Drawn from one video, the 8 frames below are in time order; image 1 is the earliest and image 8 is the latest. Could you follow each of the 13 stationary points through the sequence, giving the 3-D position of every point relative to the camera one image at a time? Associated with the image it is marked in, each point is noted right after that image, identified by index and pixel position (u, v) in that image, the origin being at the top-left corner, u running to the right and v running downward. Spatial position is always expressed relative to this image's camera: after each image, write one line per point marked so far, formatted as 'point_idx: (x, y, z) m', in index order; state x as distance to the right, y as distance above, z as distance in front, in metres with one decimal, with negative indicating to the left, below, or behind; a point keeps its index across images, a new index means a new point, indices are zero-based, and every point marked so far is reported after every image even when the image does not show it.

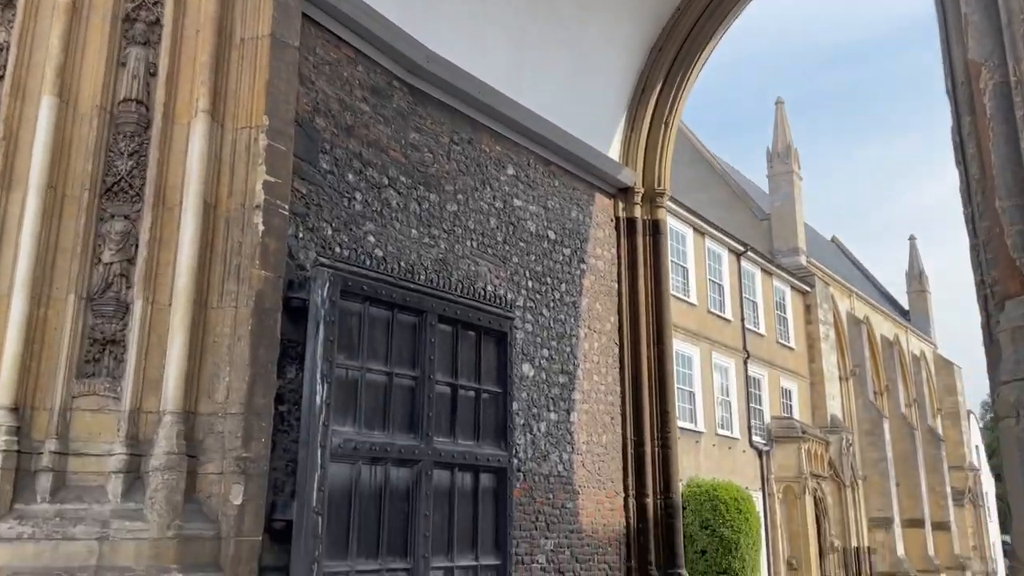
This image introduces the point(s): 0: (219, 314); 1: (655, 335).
0: (-1.8, -0.2, +5.1) m
1: (+1.6, -0.5, +9.3) m
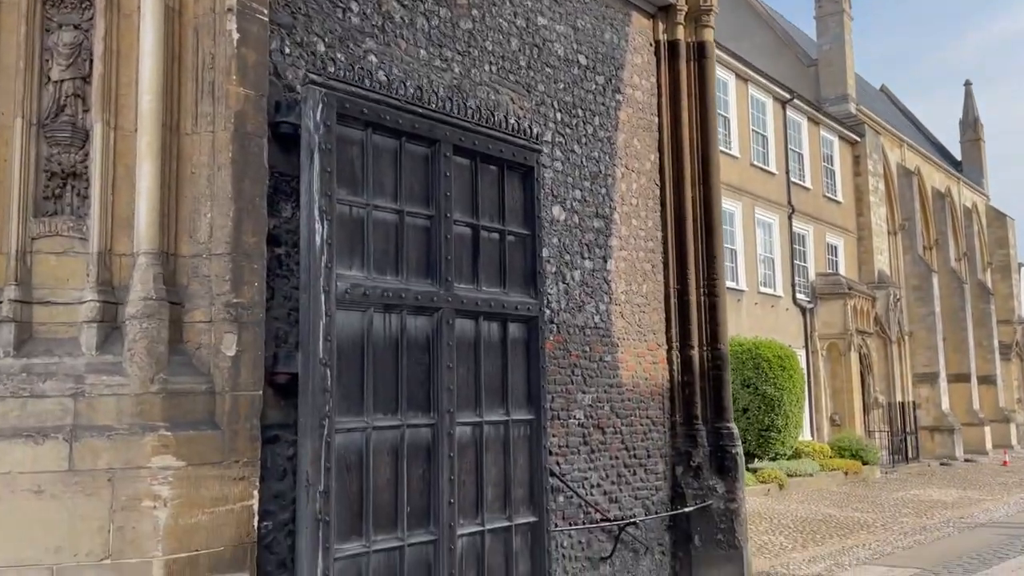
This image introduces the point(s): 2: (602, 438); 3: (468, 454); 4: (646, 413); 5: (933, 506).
0: (-1.7, +0.8, +4.4) m
1: (+1.9, +1.2, +8.4) m
2: (+0.8, -1.3, +7.1) m
3: (-0.3, -1.1, +5.4) m
4: (+1.3, -1.2, +7.7) m
5: (+8.1, -4.2, +15.8) m
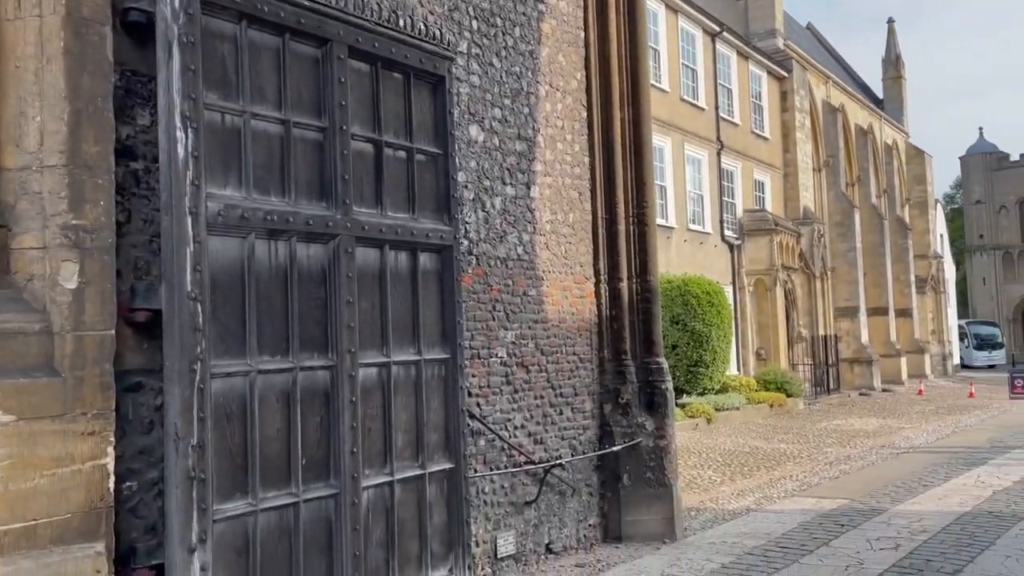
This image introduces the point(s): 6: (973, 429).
0: (-2.1, +1.1, +3.6) m
1: (+1.1, +1.9, +7.8) m
2: (+0.1, -0.7, +6.7) m
3: (-0.8, -0.7, +4.9) m
4: (+0.5, -0.5, +7.2) m
5: (+6.7, -2.9, +16.0) m
6: (+9.4, -2.9, +16.9) m
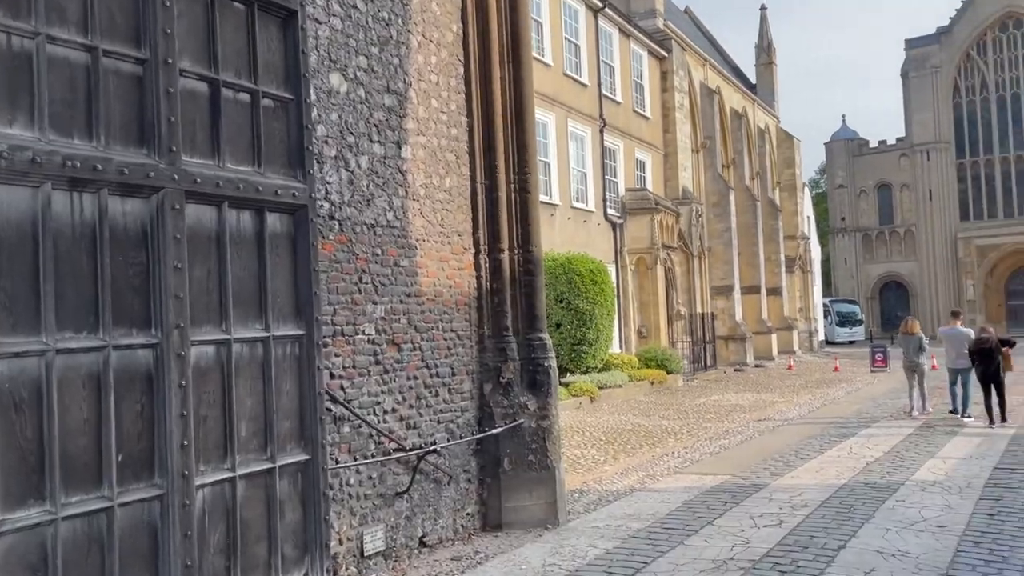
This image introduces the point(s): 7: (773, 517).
0: (-2.7, +1.3, +2.7) m
1: (0.0, +2.1, +7.3) m
2: (-0.8, -0.5, +6.1) m
3: (-1.5, -0.5, +4.2) m
4: (-0.5, -0.3, +6.7) m
5: (+4.3, -2.4, +16.3) m
6: (+7.0, -2.4, +17.6) m
7: (+2.2, -1.9, +6.8) m
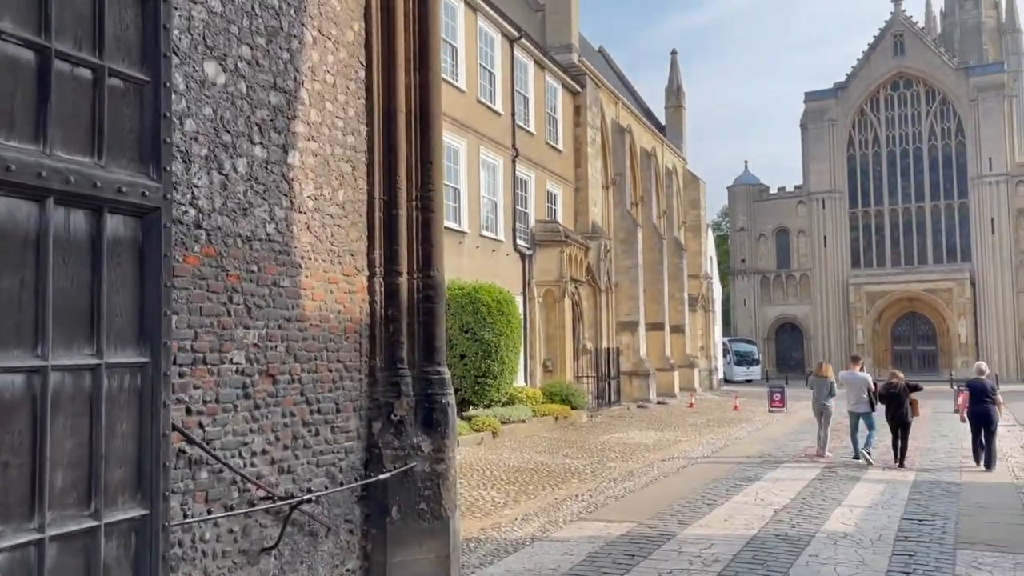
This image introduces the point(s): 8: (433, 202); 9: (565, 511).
0: (-2.9, +1.3, +1.8) m
1: (-0.8, +1.9, +6.7) m
2: (-1.5, -0.6, +5.3) m
3: (-2.0, -0.5, +3.3) m
4: (-1.3, -0.5, +6.0) m
5: (+2.4, -3.1, +16.0) m
6: (+4.9, -3.3, +17.5) m
7: (+1.3, -2.2, +6.3) m
8: (-0.7, +0.8, +7.2) m
9: (+0.6, -2.5, +9.4) m
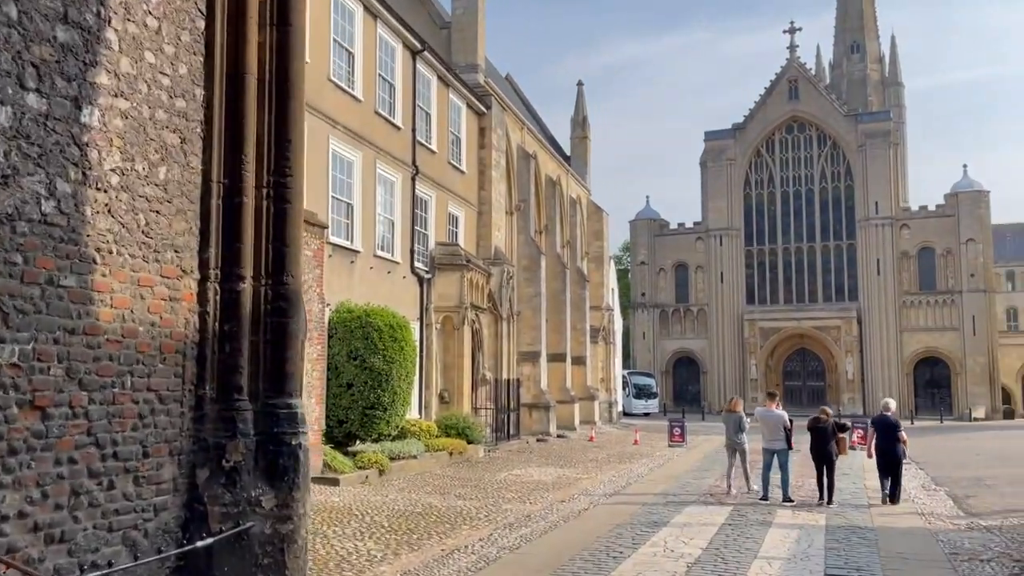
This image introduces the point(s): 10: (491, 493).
0: (-3.1, +1.5, +0.3) m
1: (-1.5, +1.8, +5.5) m
2: (-2.2, -0.6, +3.9) m
3: (-2.4, -0.5, +1.9) m
4: (-2.0, -0.5, +4.6) m
5: (+0.4, -3.6, +14.8) m
6: (+2.7, -3.9, +16.6) m
7: (+0.5, -2.3, +5.1) m
8: (-1.6, +0.7, +6.0) m
9: (-0.6, -2.7, +8.1) m
10: (-0.4, -3.5, +14.0) m
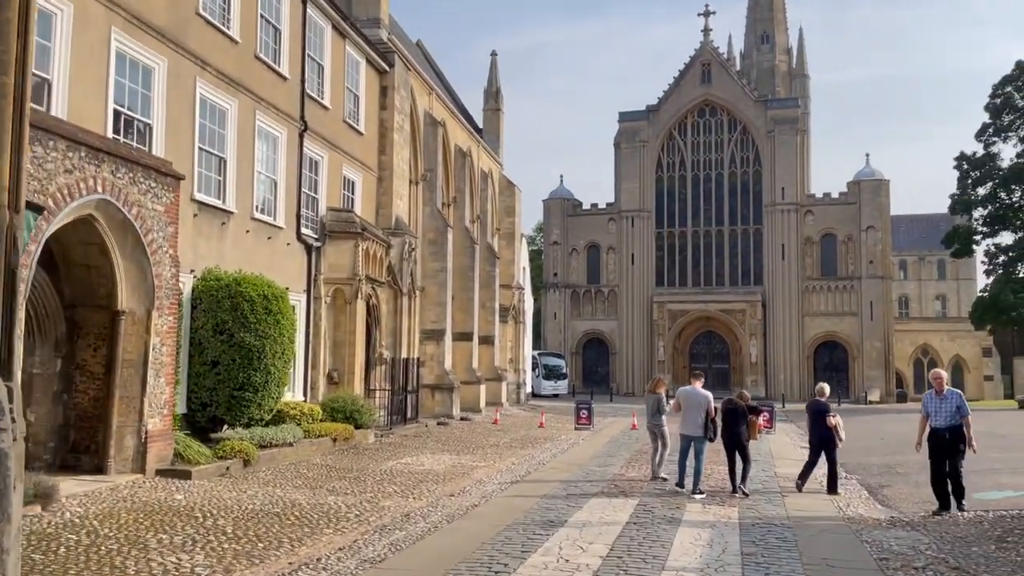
0: (-3.3, +1.7, -1.7) m
1: (-2.3, +2.1, +3.6) m
2: (-2.8, -0.3, +2.0) m
3: (-2.9, -0.2, 0.0) m
4: (-2.7, -0.2, +2.7) m
5: (-1.5, -3.1, +13.3) m
6: (+0.6, -3.3, +15.3) m
7: (-0.3, -2.0, +3.6) m
8: (-2.4, +1.0, +4.1) m
9: (-1.7, -2.4, +6.5) m
10: (-2.1, -3.0, +12.4) m
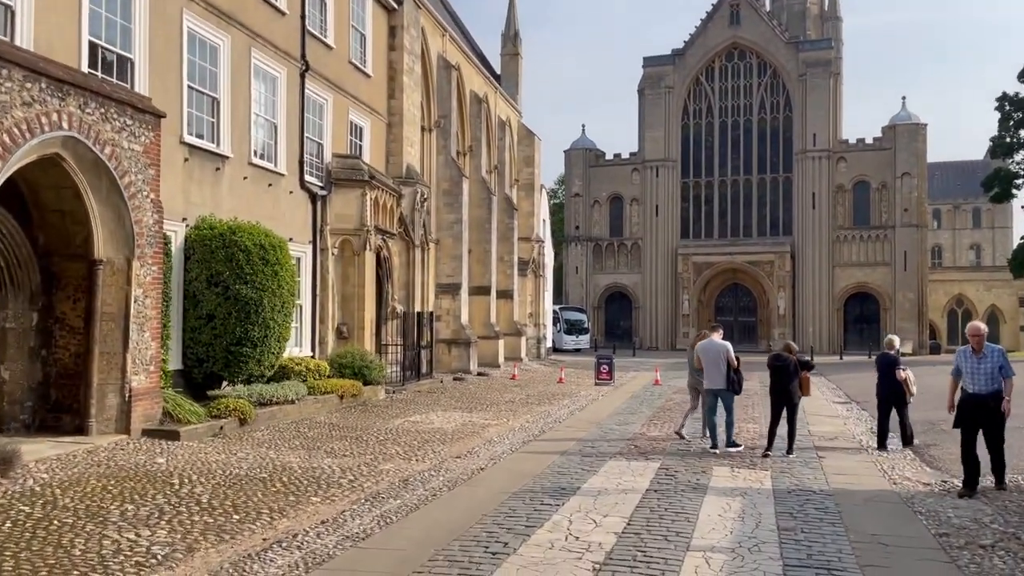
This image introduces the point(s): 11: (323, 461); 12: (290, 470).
0: (-3.6, +1.7, -2.7) m
1: (-2.4, +2.4, +2.5) m
2: (-3.0, -0.2, +1.1) m
3: (-3.1, -0.1, -0.9) m
4: (-2.9, 0.0, +1.8) m
5: (-1.3, -2.3, +12.4) m
6: (+0.9, -2.4, +14.4) m
7: (-0.4, -1.7, +2.7) m
8: (-2.5, +1.3, +3.1) m
9: (-1.7, -1.9, +5.6) m
10: (-2.0, -2.2, +11.5) m
11: (-2.4, -2.2, +10.4) m
12: (-2.6, -2.1, +9.7) m
